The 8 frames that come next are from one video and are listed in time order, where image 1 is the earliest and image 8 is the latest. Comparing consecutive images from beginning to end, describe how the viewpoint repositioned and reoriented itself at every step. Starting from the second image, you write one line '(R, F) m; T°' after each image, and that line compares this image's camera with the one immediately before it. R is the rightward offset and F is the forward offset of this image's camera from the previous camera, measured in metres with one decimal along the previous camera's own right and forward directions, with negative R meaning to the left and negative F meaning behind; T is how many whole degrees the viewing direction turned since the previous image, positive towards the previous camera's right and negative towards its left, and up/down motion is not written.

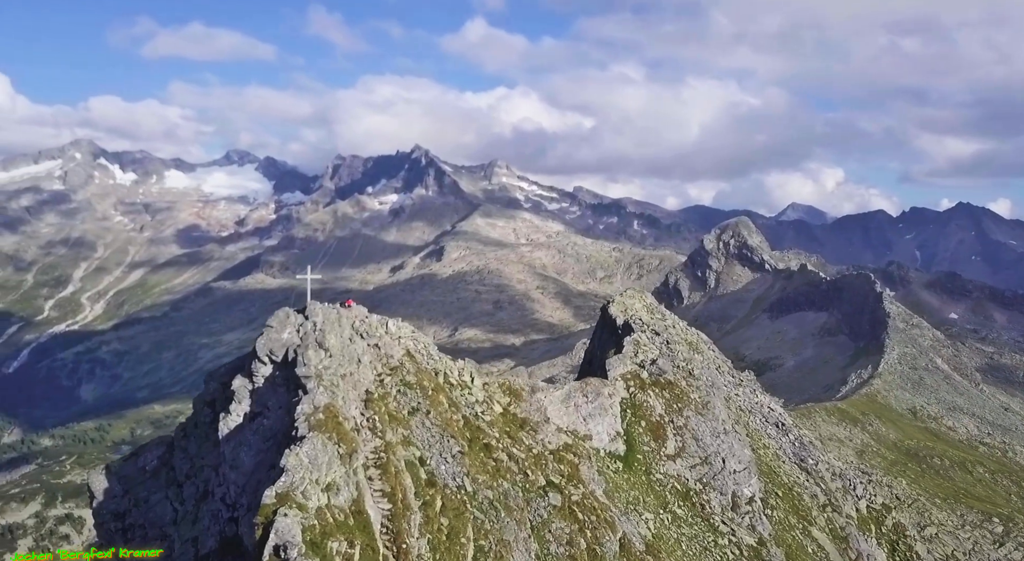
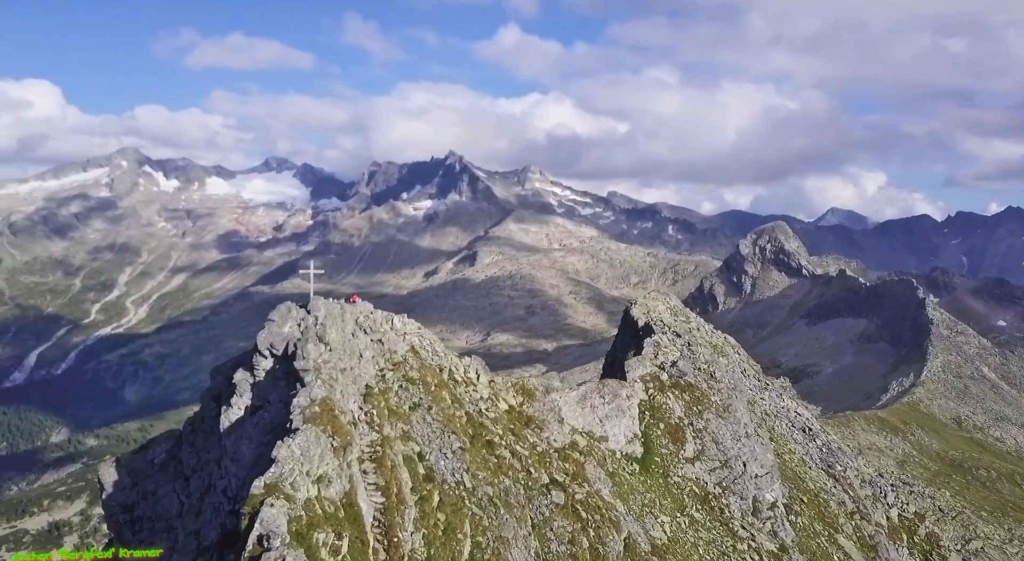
(+3.6, -0.4) m; -3°
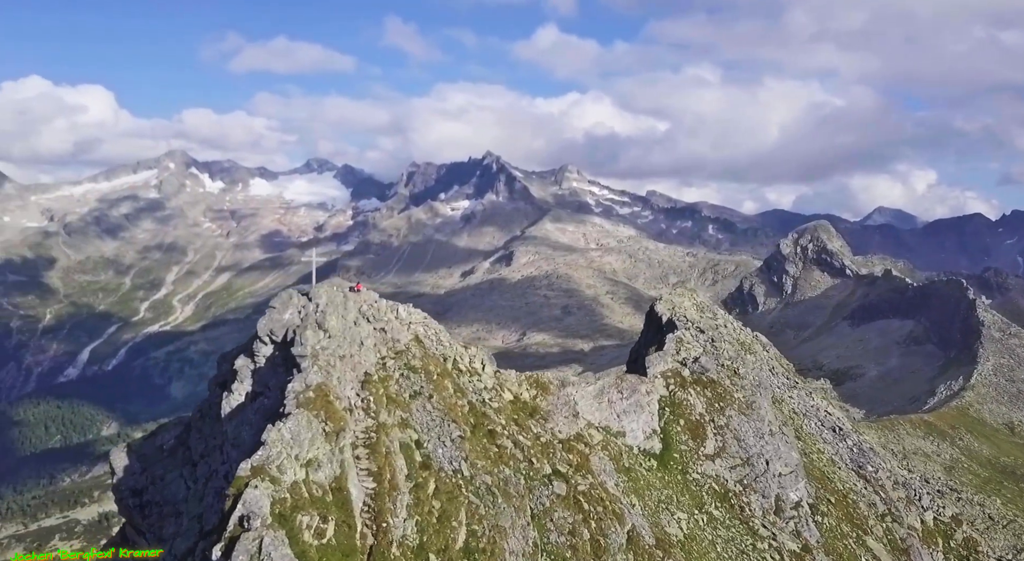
(+4.2, -0.3) m; -4°
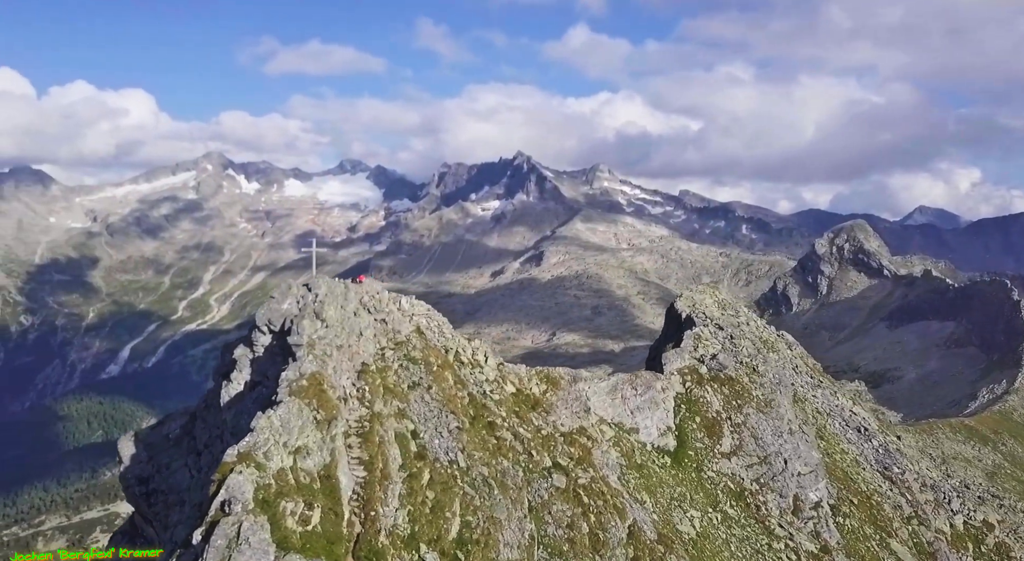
(+3.7, 0.0) m; -3°
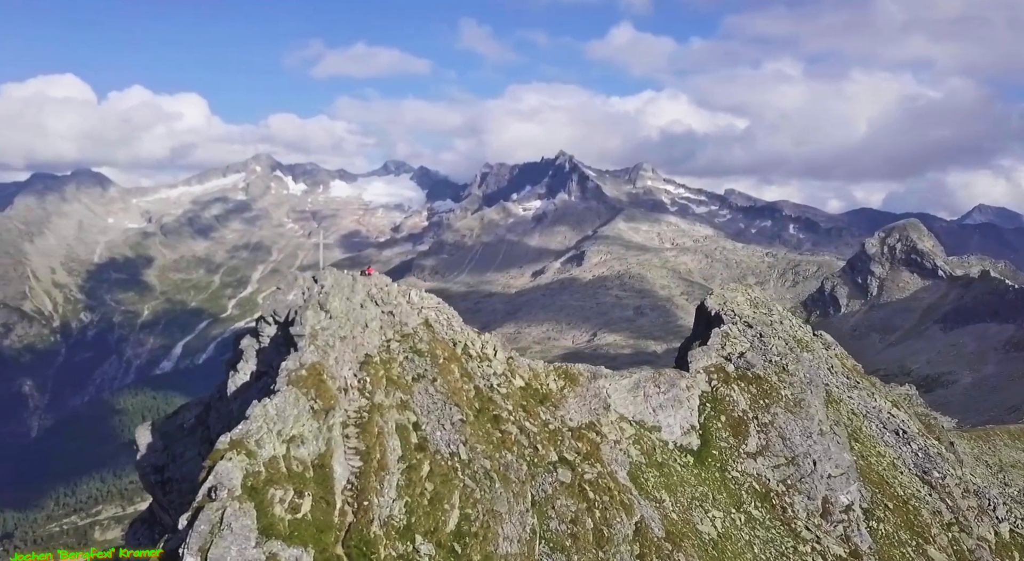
(+4.3, +0.3) m; -4°
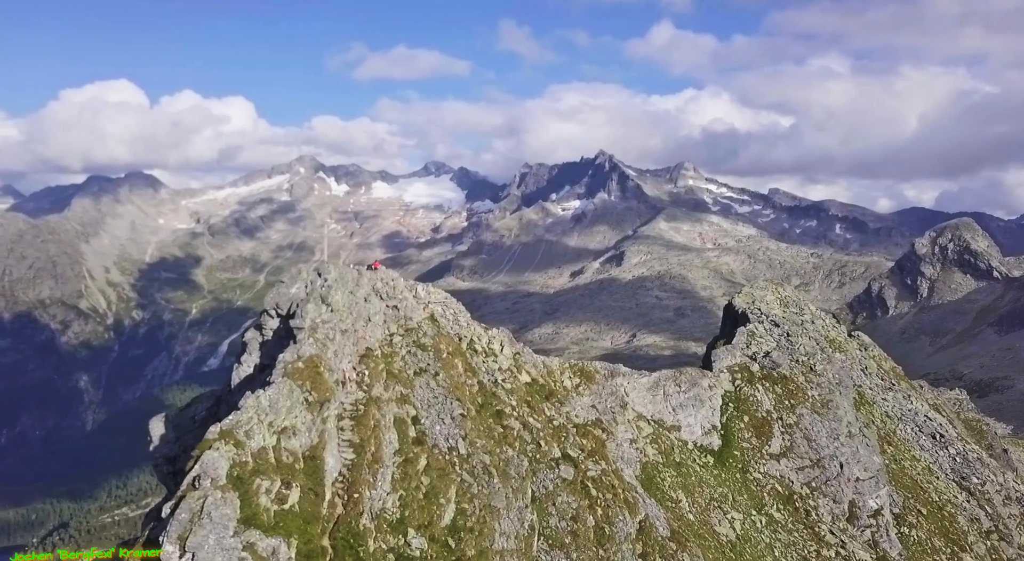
(+4.2, +0.6) m; -4°
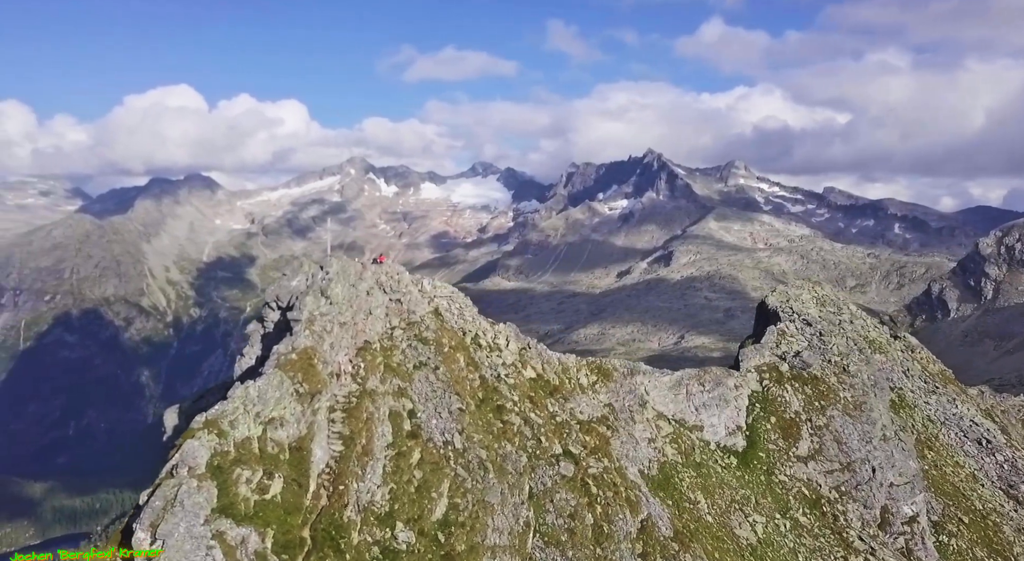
(+5.2, +1.2) m; -5°
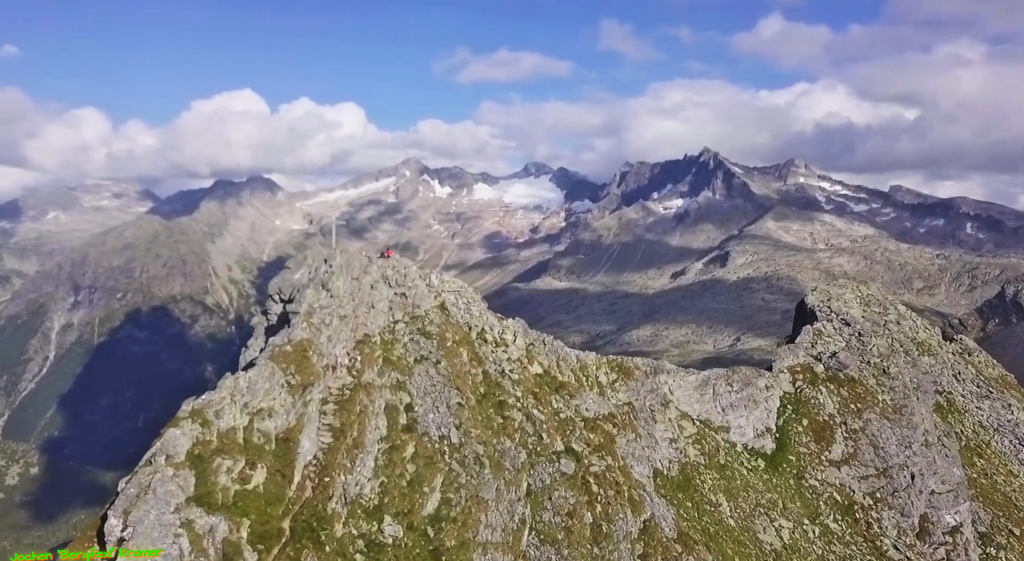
(+5.5, +1.7) m; -5°
